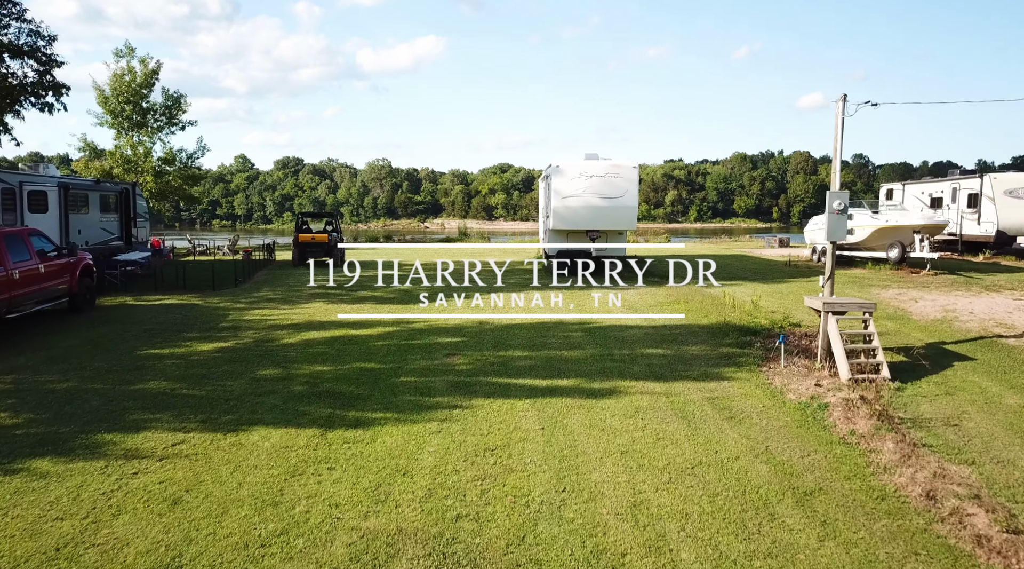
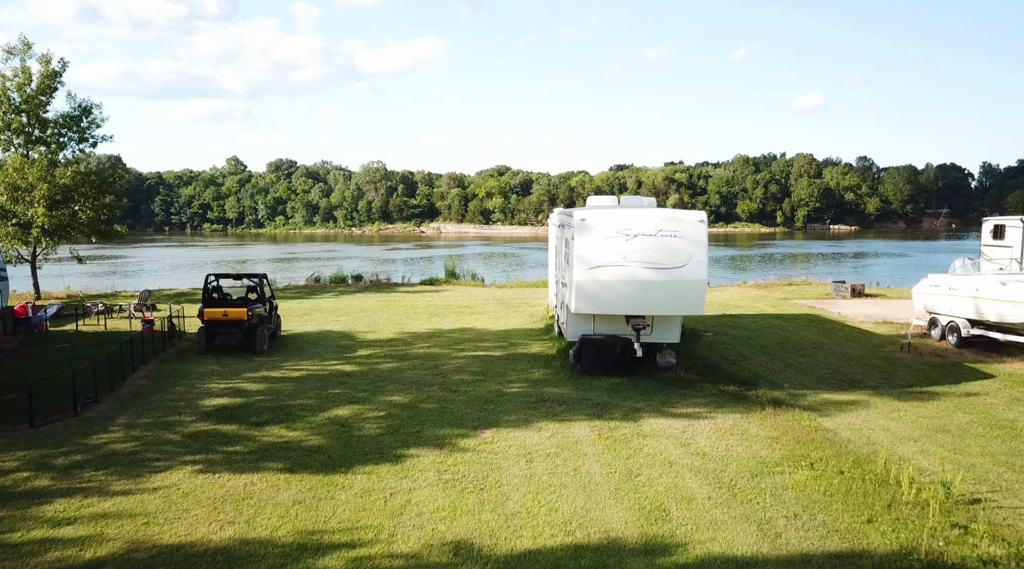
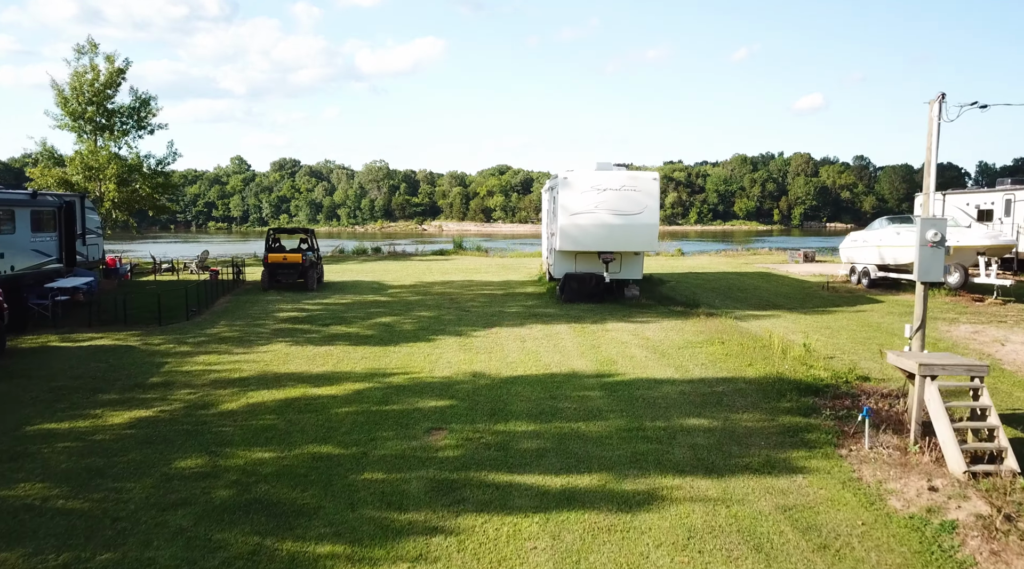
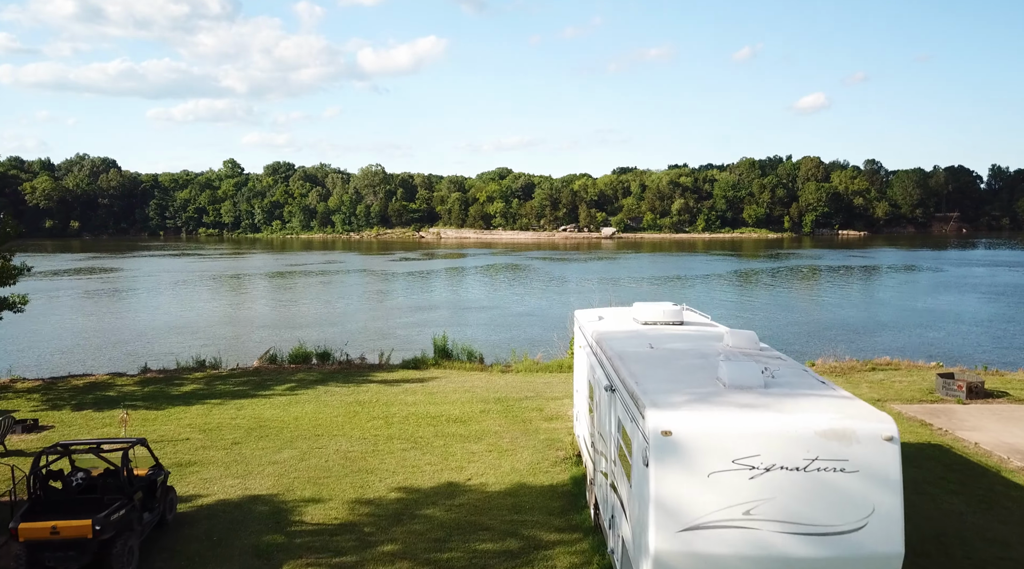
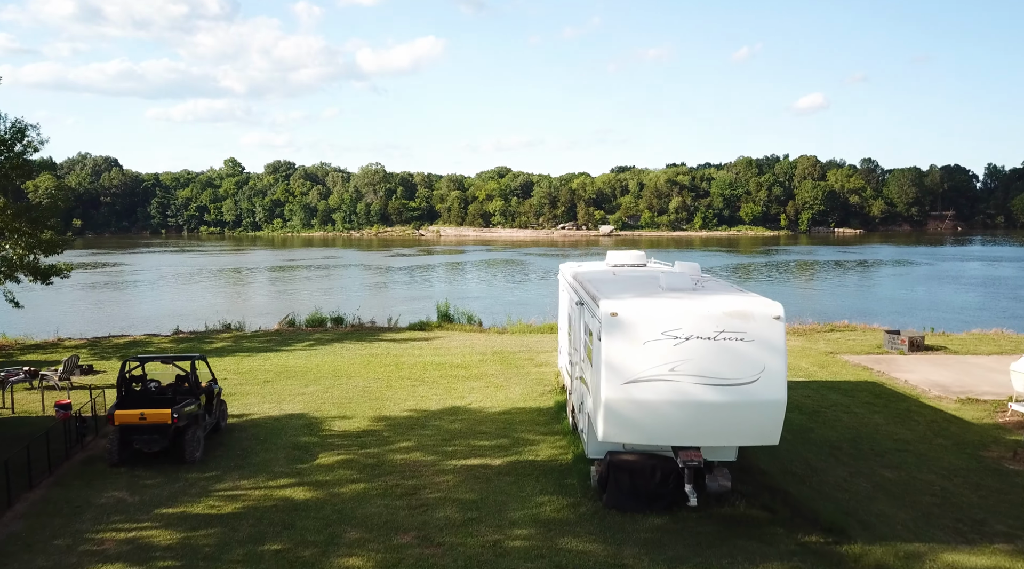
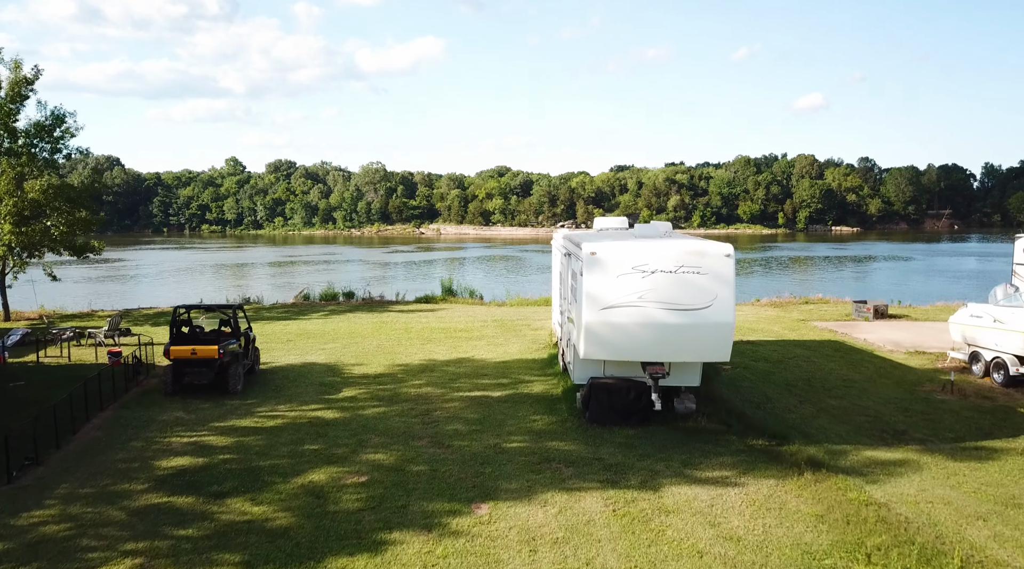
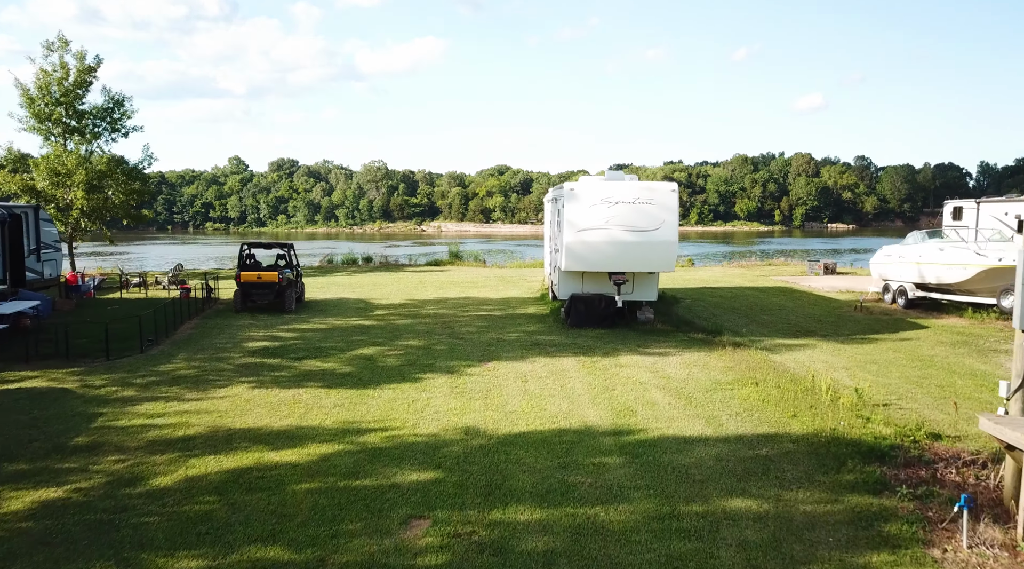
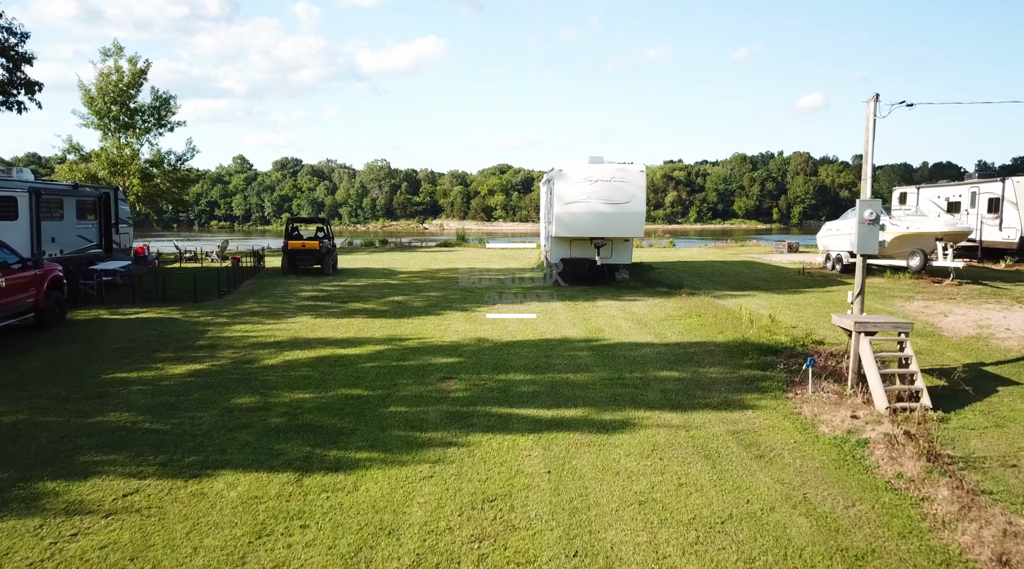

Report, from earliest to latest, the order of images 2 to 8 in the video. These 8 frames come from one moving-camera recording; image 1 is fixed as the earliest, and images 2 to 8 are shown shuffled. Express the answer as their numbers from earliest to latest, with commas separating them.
8, 3, 7, 2, 6, 5, 4
